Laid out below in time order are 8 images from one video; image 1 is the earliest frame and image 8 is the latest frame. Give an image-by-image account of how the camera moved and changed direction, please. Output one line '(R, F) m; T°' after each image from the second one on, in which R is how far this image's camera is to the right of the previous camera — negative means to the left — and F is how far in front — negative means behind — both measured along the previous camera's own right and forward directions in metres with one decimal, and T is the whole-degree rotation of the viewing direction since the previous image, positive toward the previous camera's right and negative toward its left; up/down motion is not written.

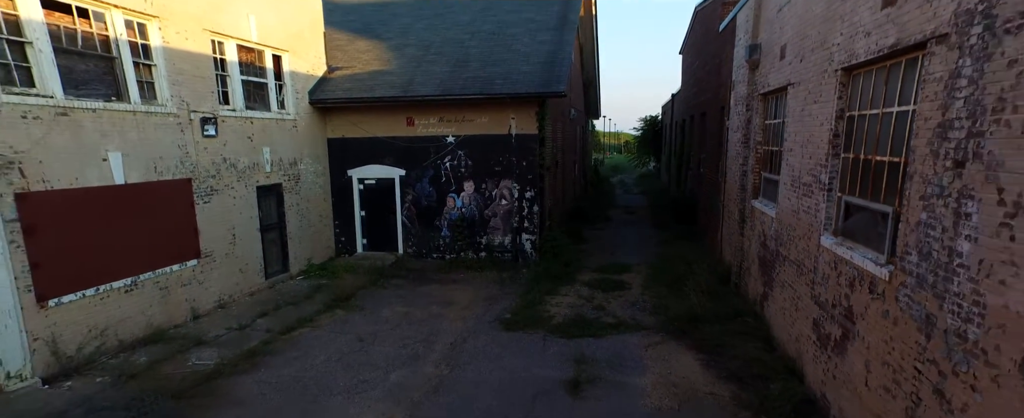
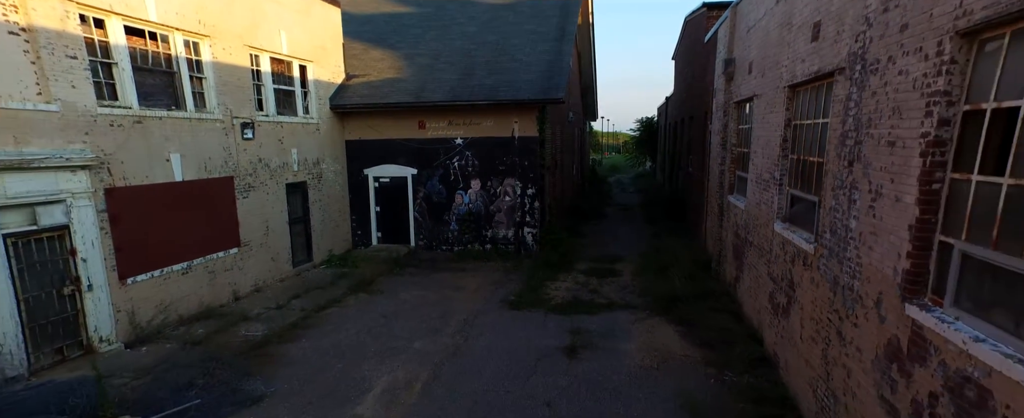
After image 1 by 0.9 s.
(-0.1, -1.2) m; 0°
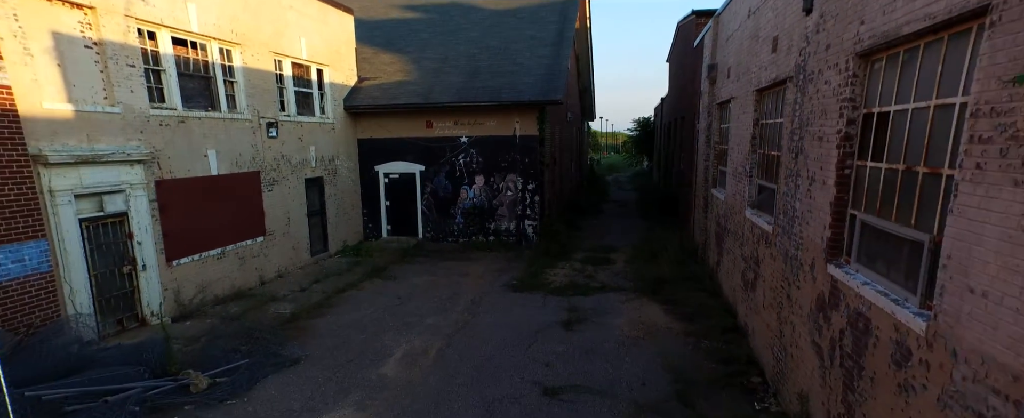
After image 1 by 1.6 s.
(-0.1, -0.9) m; 0°
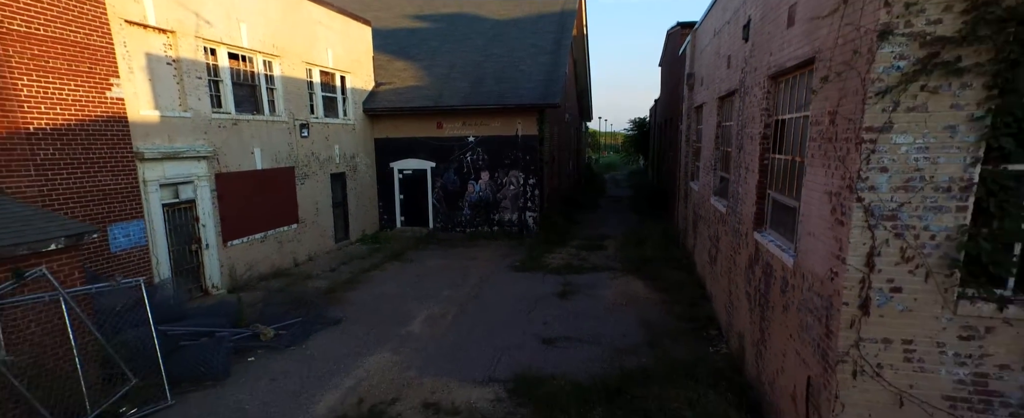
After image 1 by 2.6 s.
(-0.1, -1.5) m; 0°
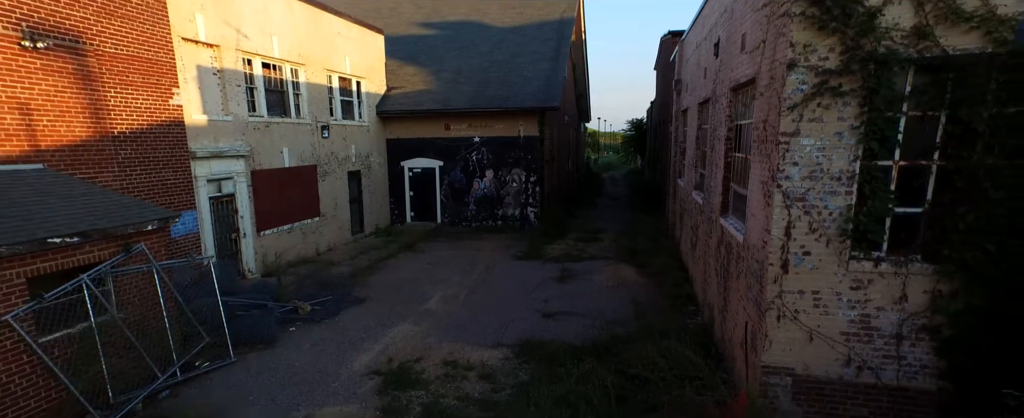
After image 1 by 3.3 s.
(-0.1, -1.1) m; 0°
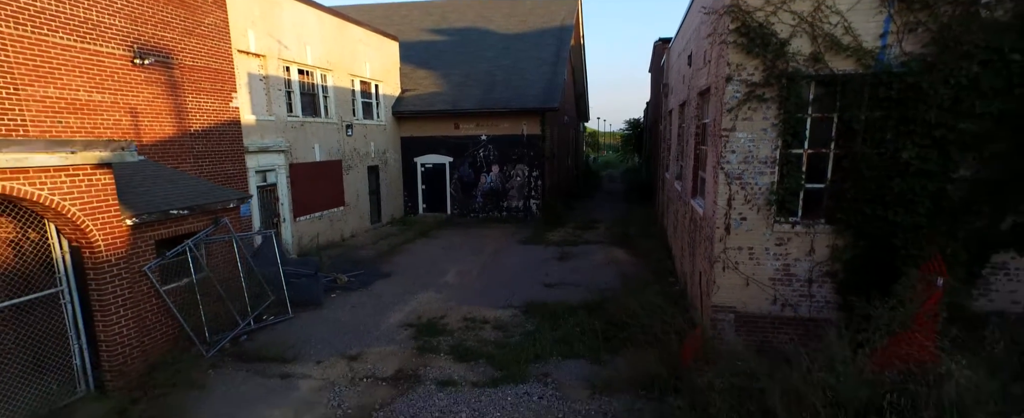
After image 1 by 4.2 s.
(-0.1, -1.4) m; 0°
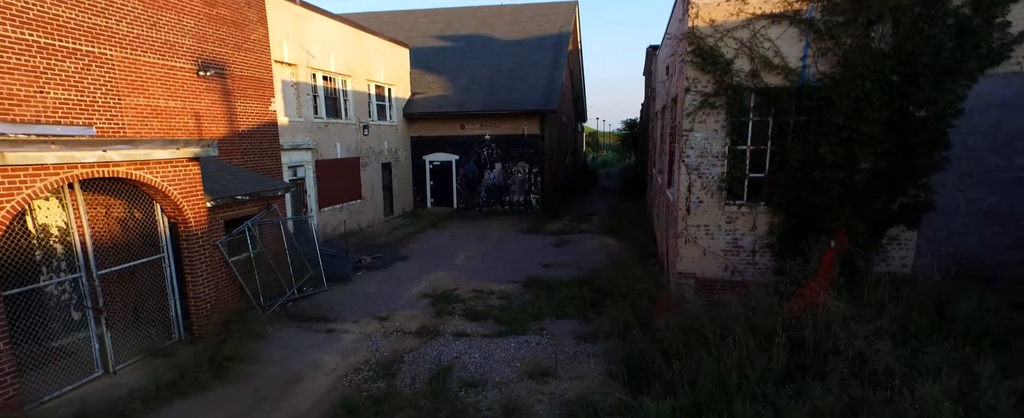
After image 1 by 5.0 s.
(0.0, -1.4) m; 0°
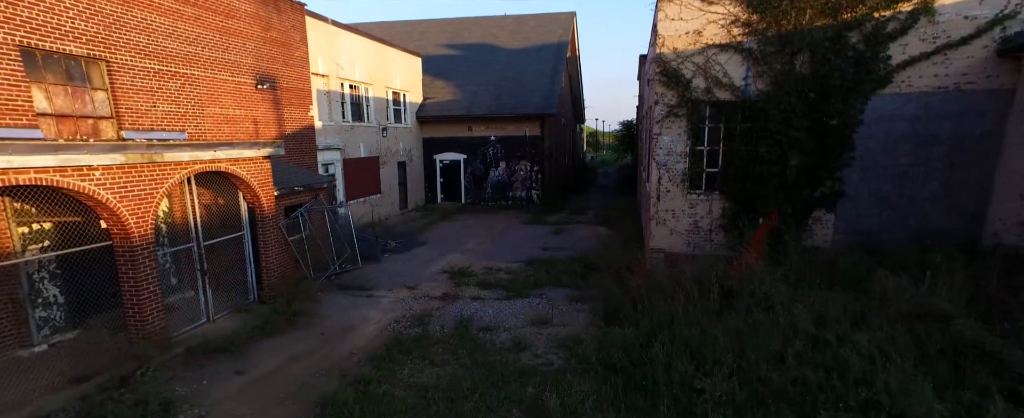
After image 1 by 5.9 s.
(-0.1, -1.8) m; 0°
